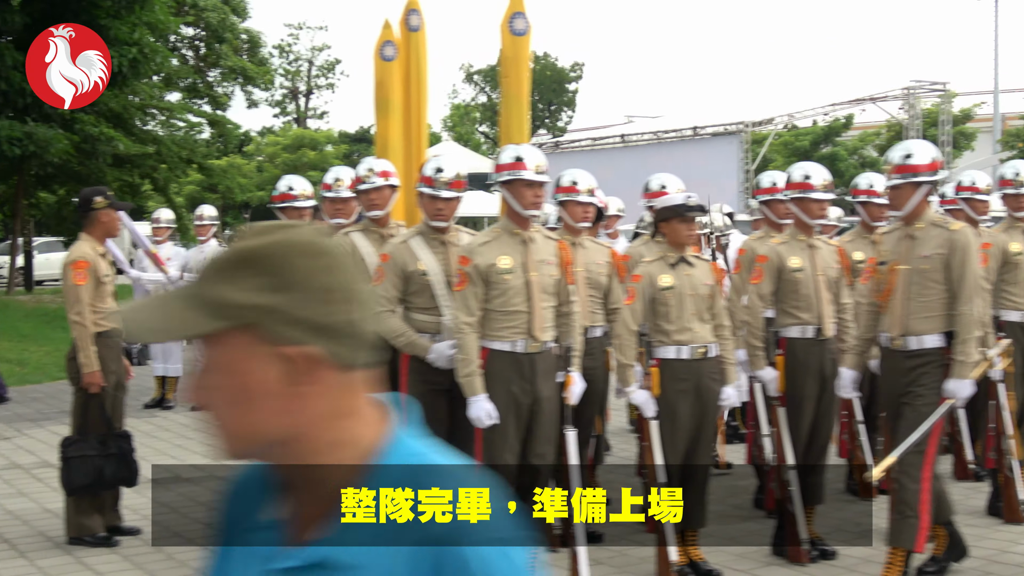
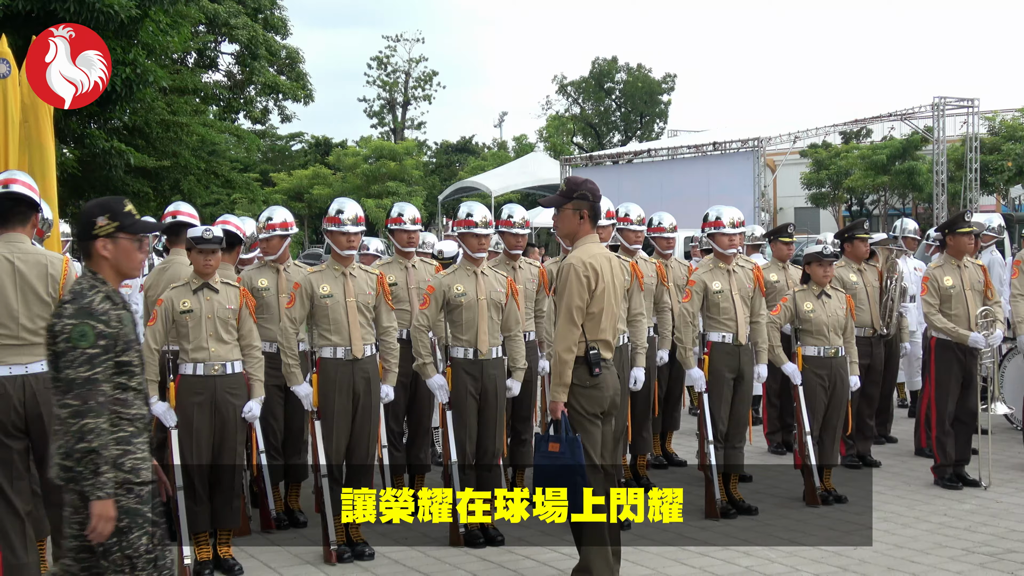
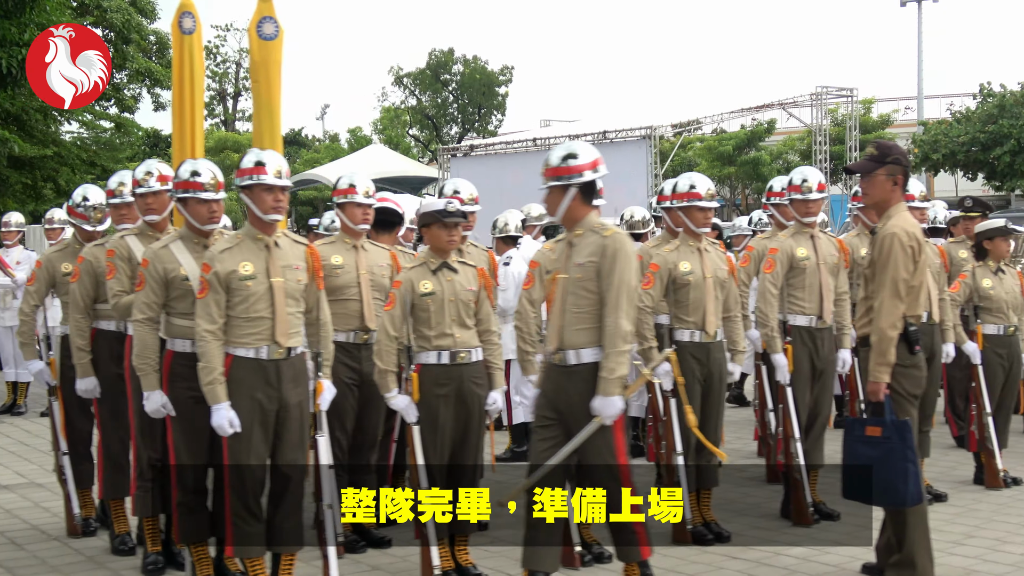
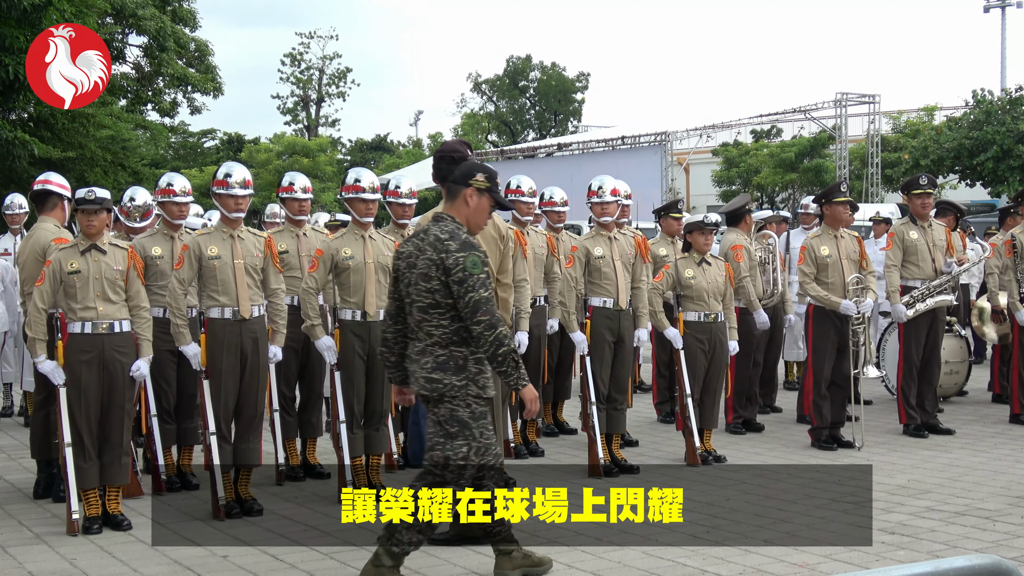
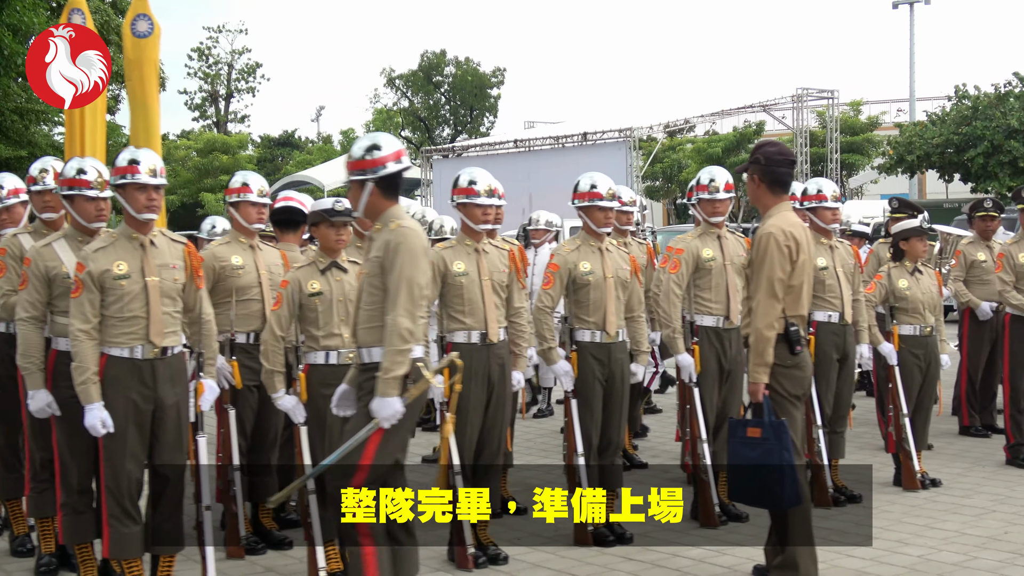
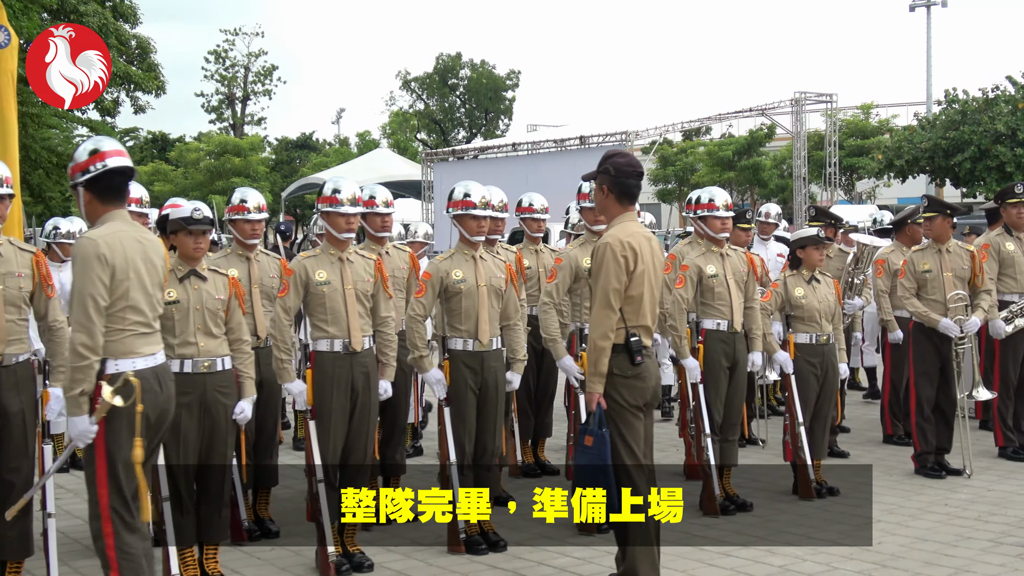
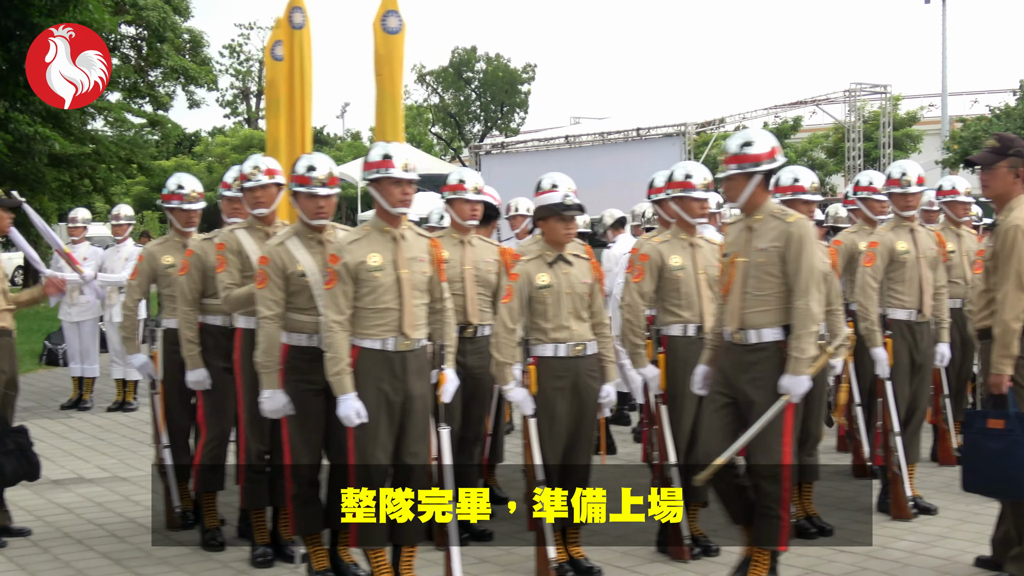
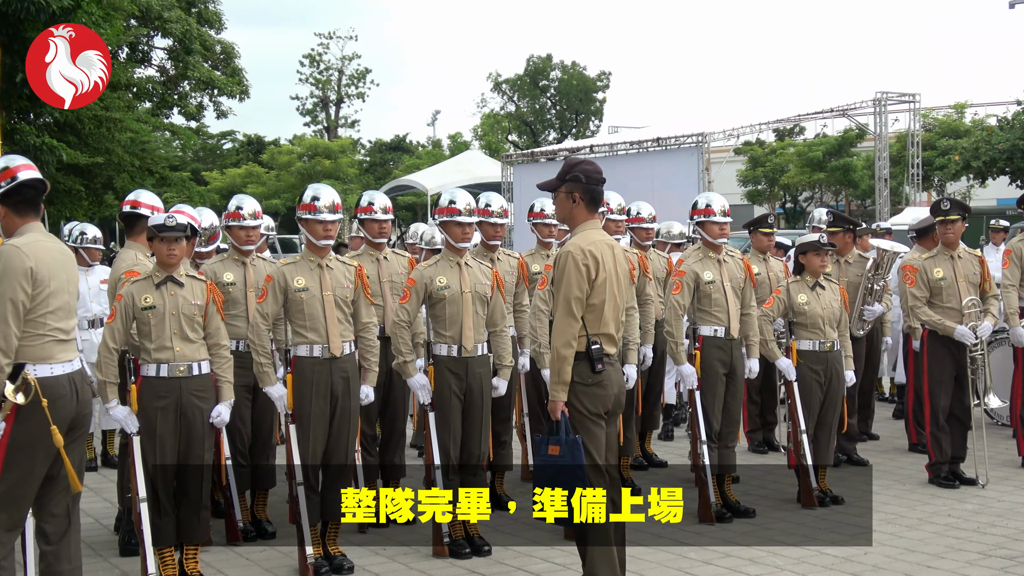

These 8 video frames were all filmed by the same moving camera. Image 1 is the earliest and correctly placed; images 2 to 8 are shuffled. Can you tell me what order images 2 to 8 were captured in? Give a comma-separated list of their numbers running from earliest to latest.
7, 3, 5, 6, 8, 2, 4
